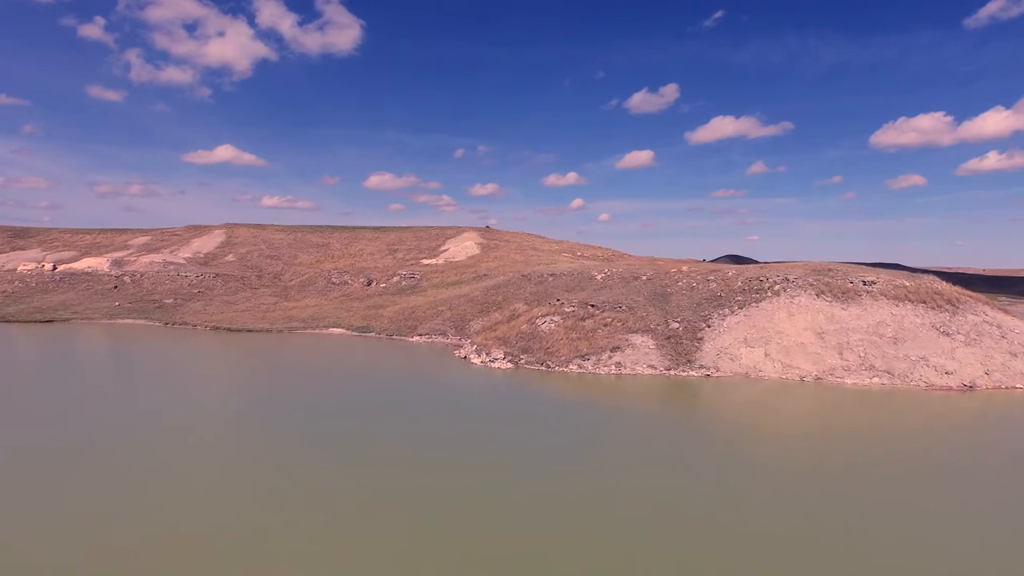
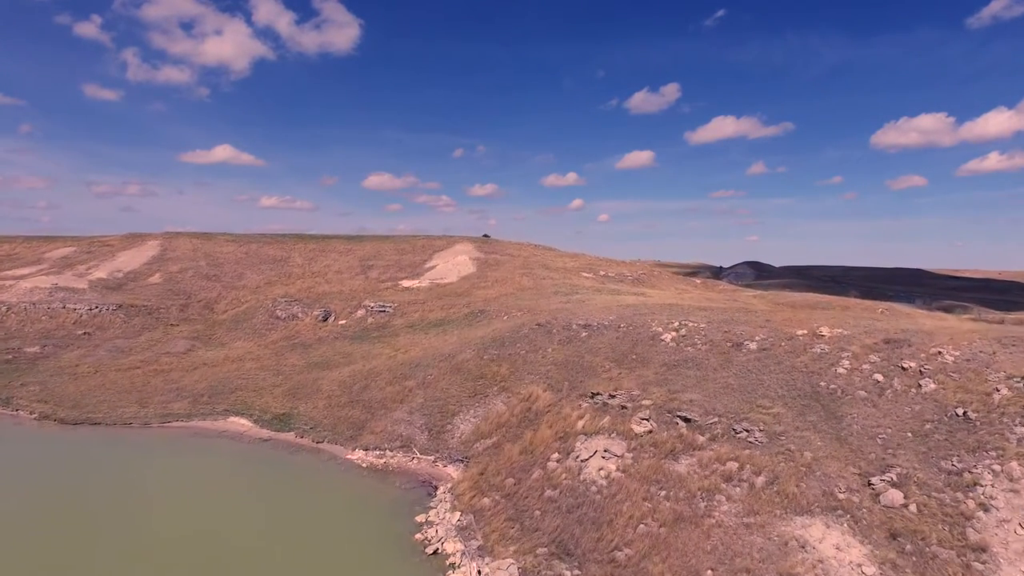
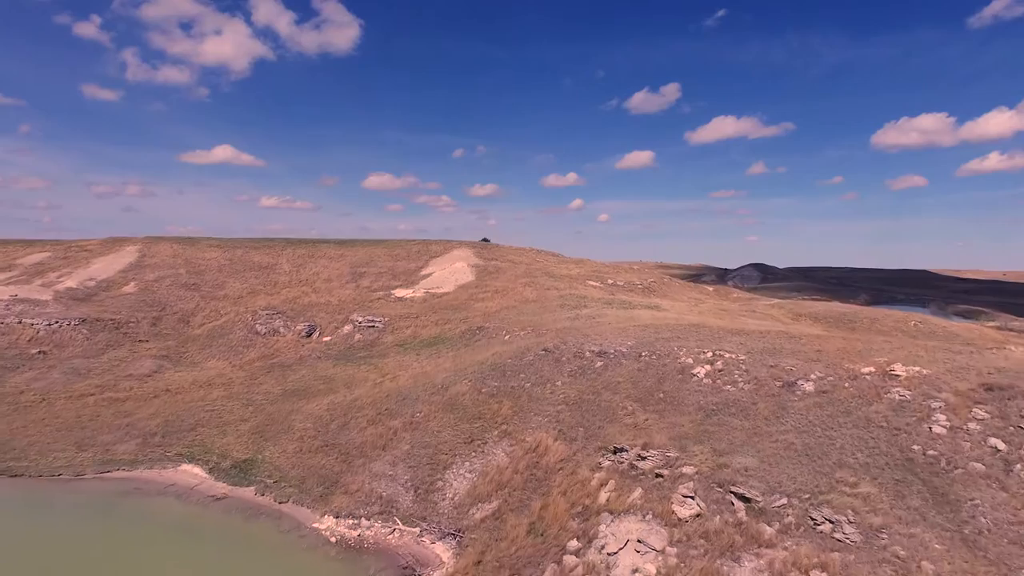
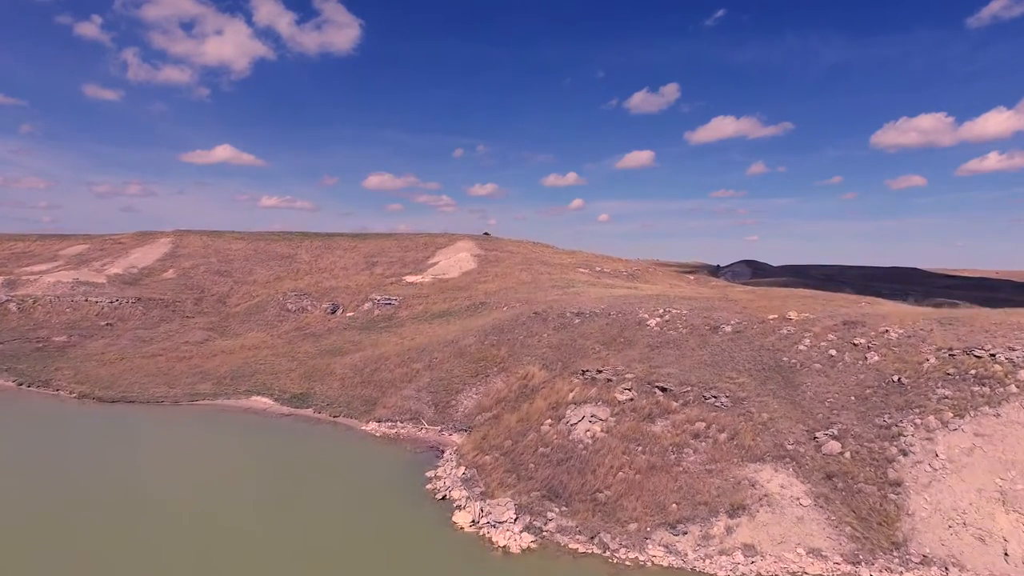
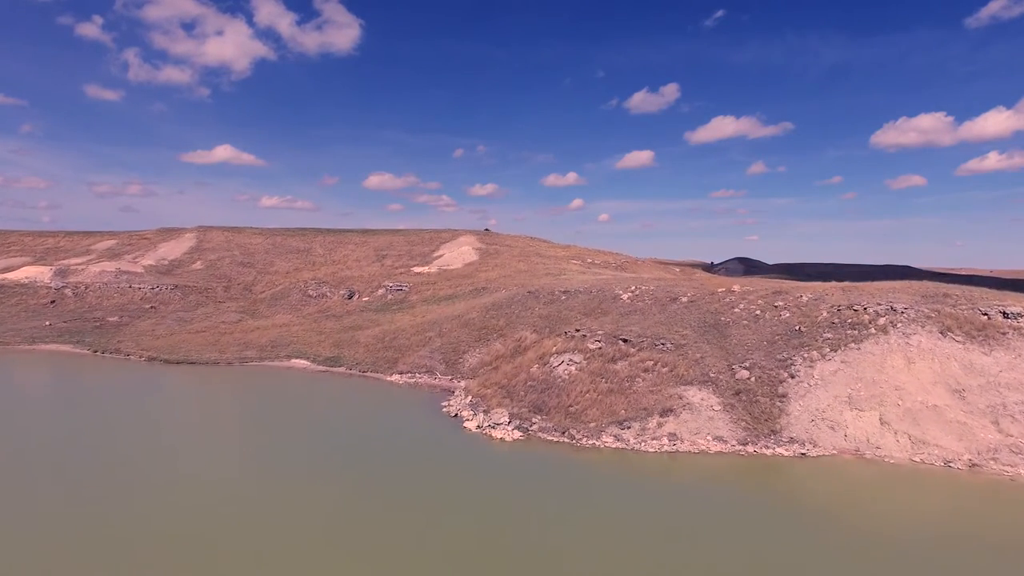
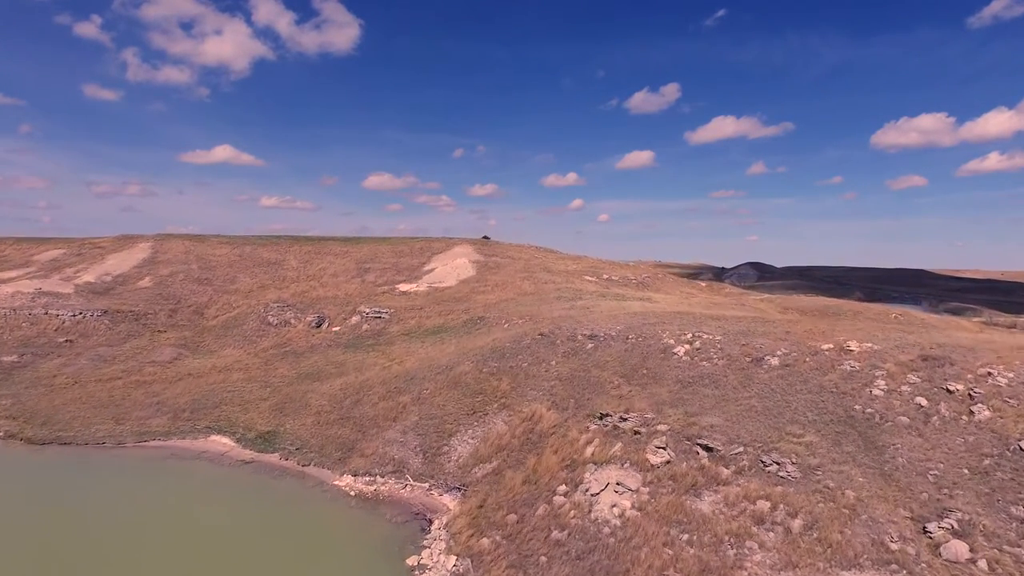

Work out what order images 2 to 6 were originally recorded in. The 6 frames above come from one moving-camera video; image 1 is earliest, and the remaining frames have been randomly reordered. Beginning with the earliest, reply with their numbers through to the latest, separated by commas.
5, 4, 2, 6, 3
